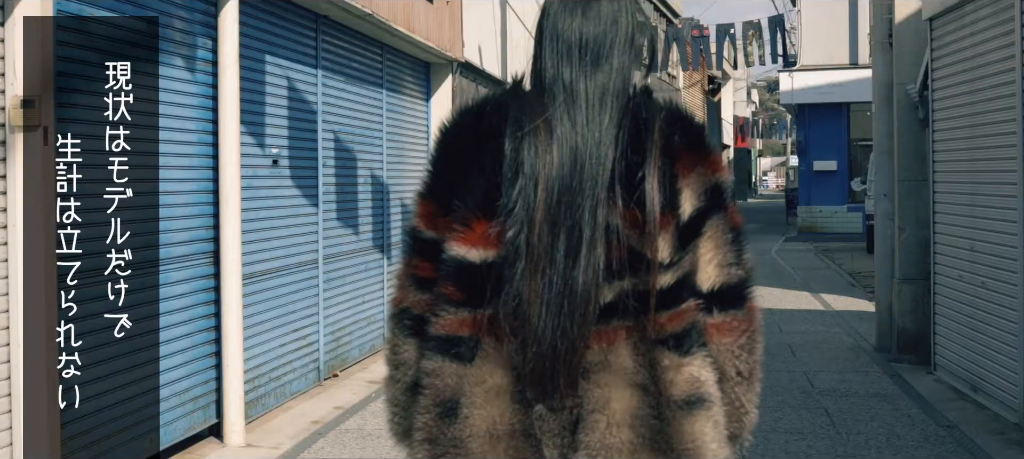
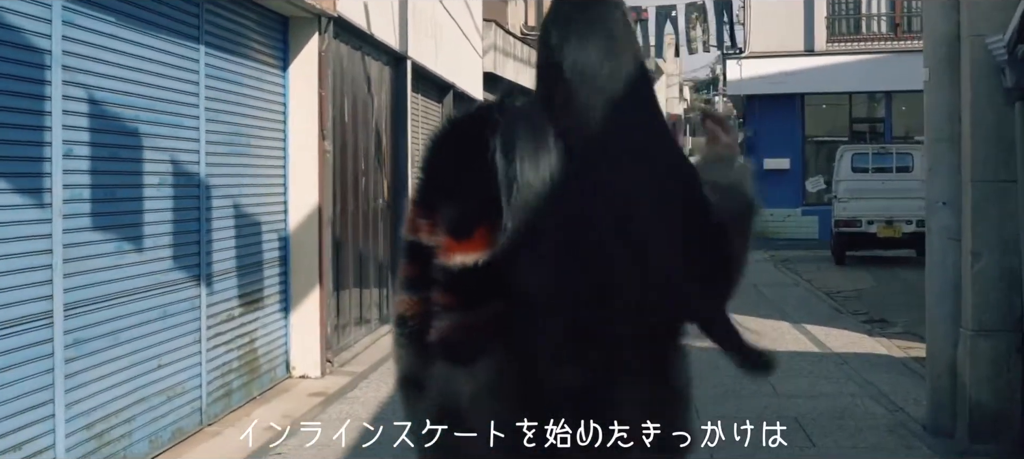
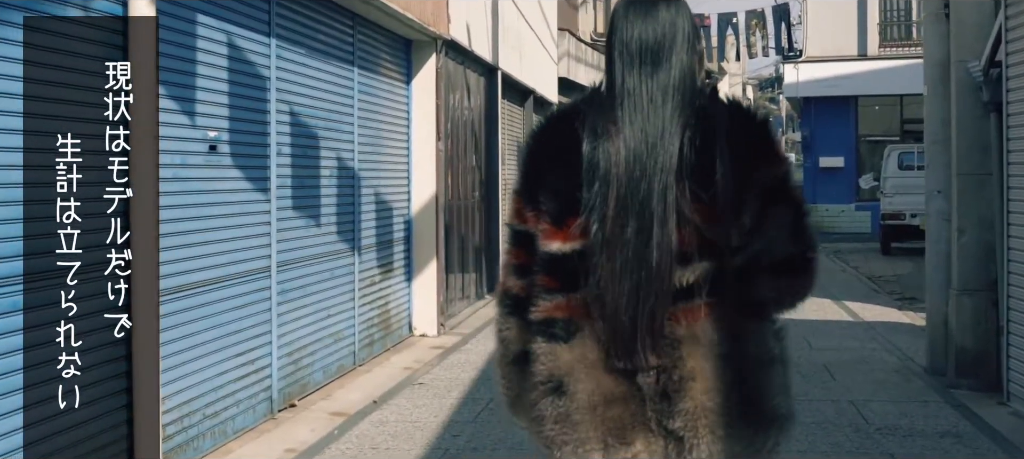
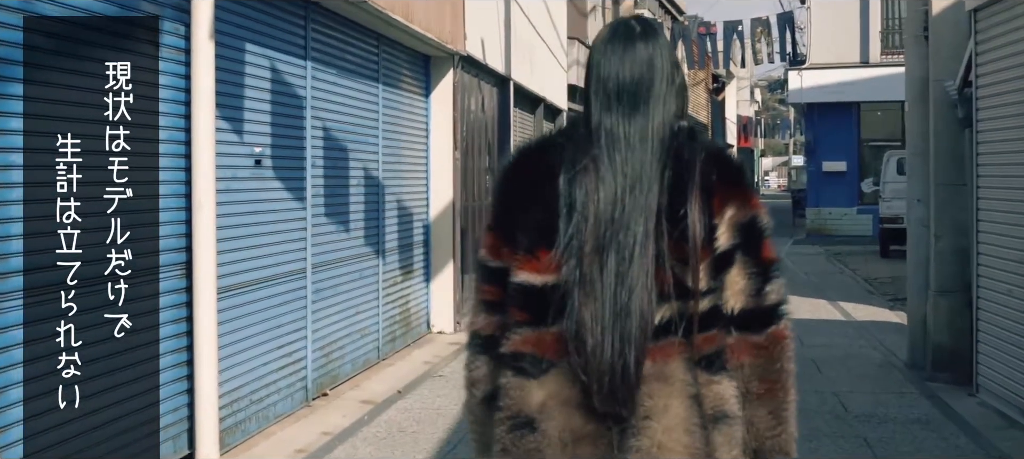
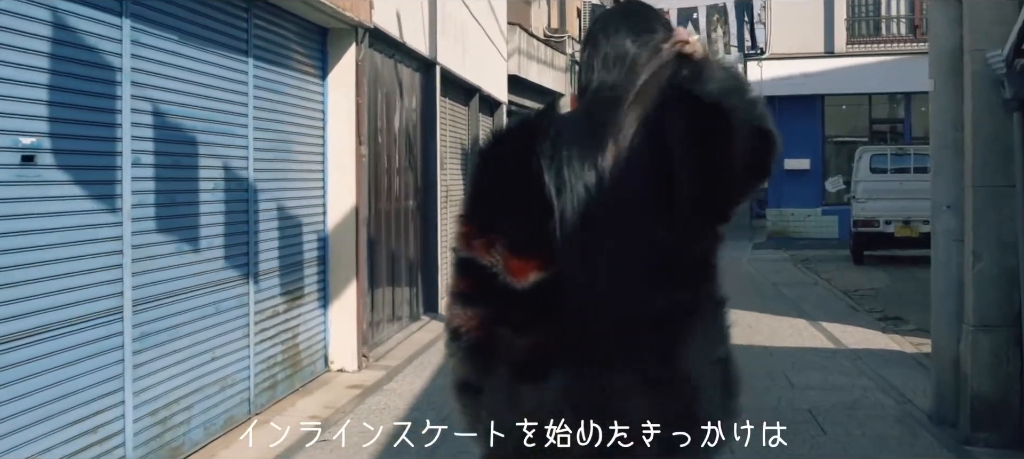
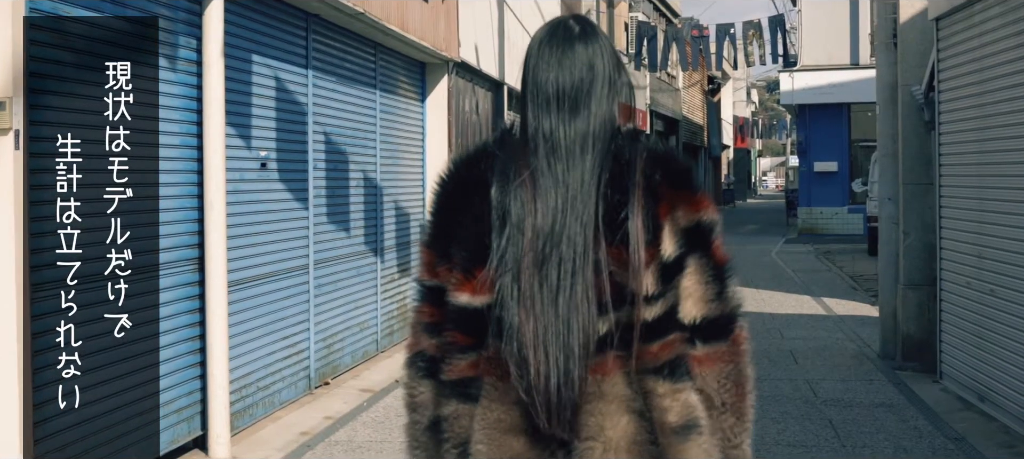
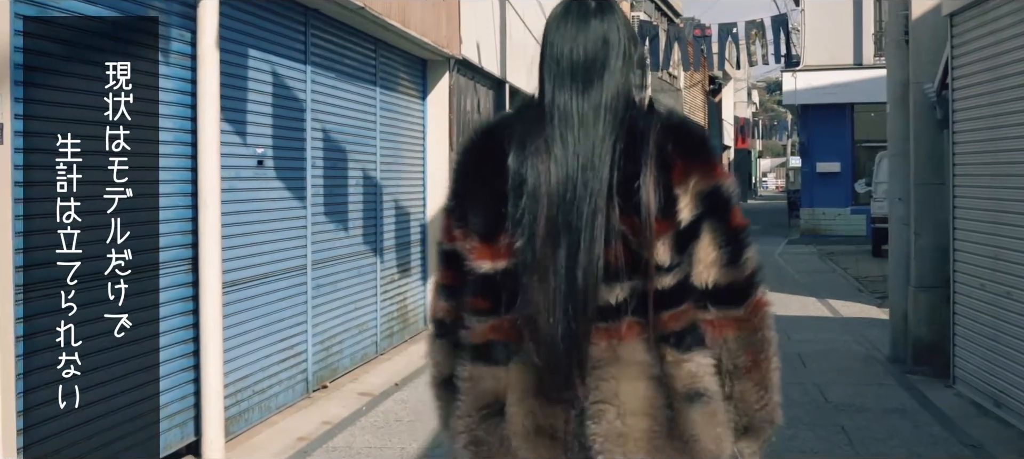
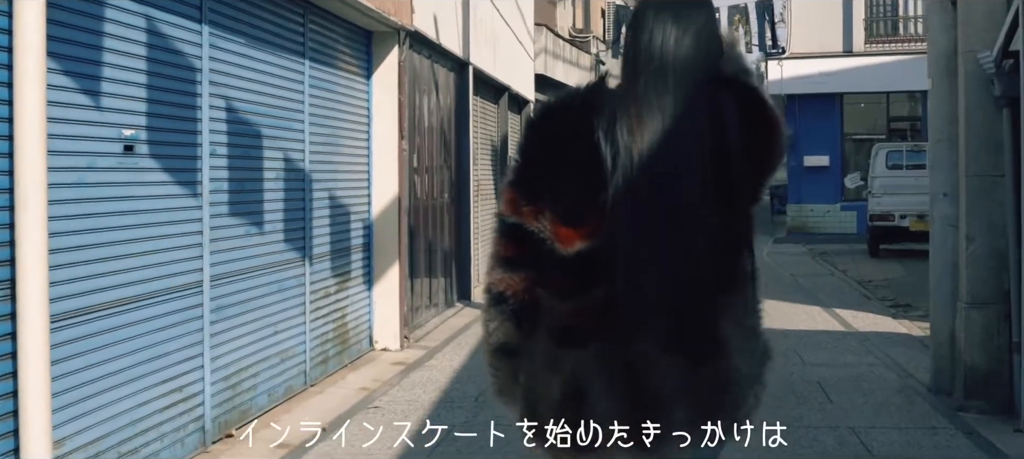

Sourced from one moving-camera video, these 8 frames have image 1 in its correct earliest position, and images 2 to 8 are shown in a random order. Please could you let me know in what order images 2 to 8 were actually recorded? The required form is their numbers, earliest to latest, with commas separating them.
6, 7, 4, 3, 8, 5, 2
